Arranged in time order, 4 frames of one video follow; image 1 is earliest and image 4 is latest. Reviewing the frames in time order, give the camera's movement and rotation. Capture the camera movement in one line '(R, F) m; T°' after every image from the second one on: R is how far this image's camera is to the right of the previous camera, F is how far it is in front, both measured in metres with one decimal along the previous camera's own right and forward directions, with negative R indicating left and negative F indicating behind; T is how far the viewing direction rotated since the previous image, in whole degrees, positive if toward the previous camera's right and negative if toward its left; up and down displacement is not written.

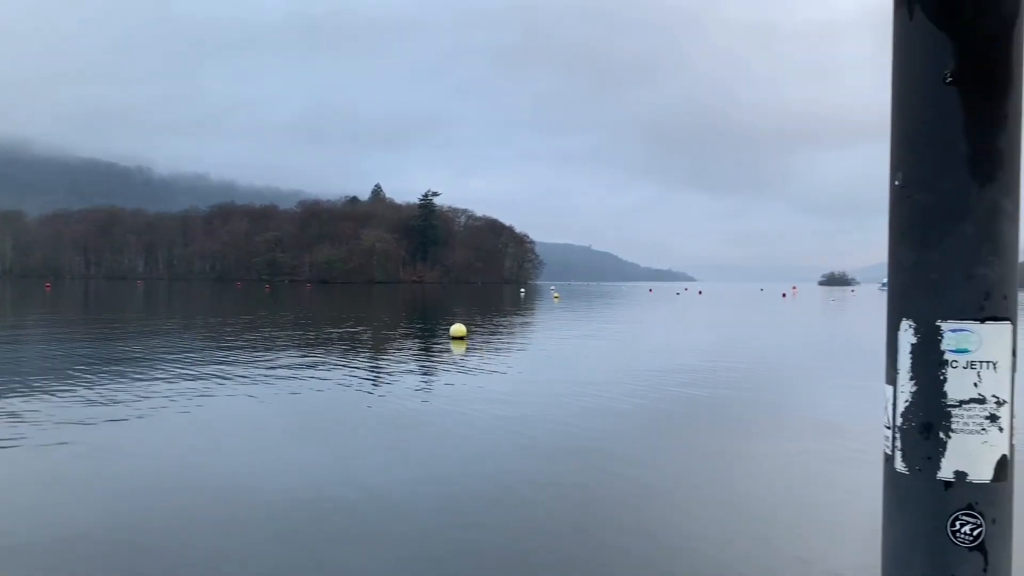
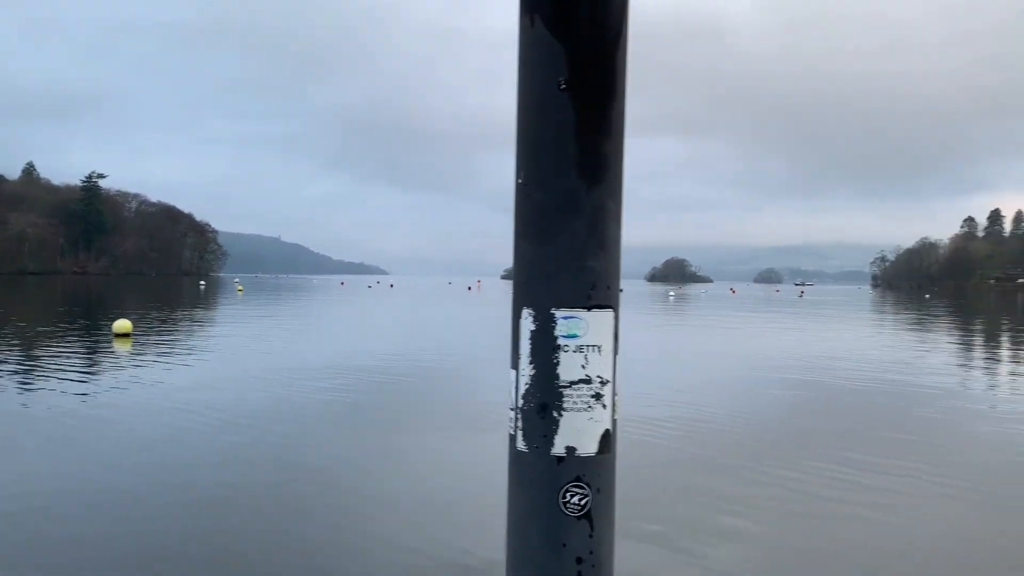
(+0.1, 0.0) m; +20°
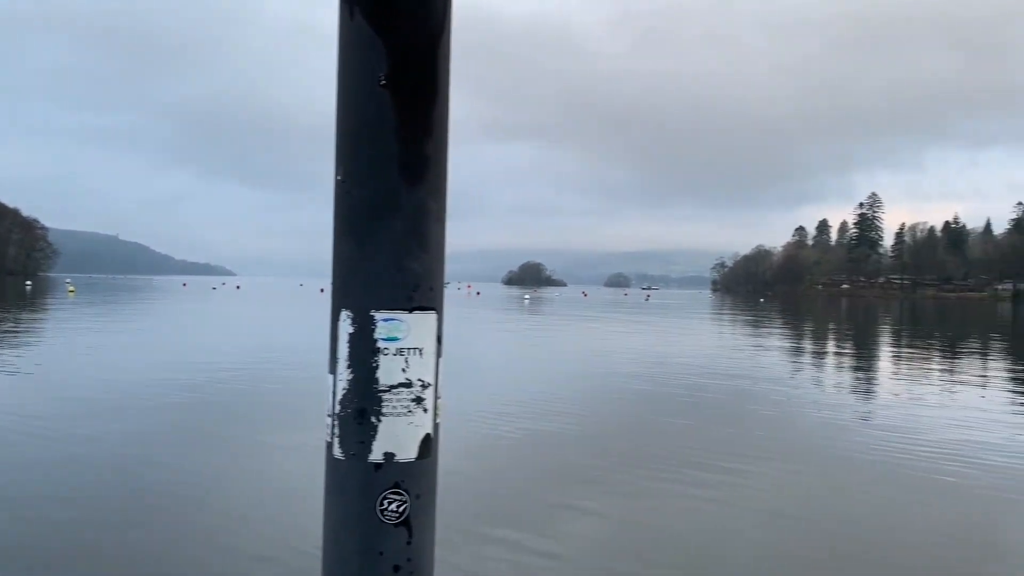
(+0.1, 0.0) m; +9°
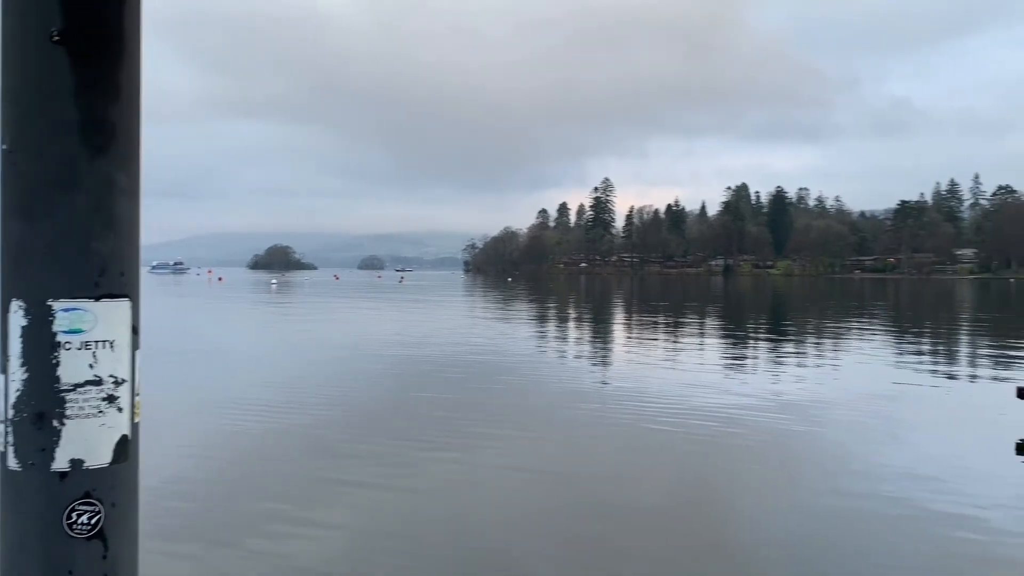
(+0.1, 0.0) m; +16°
